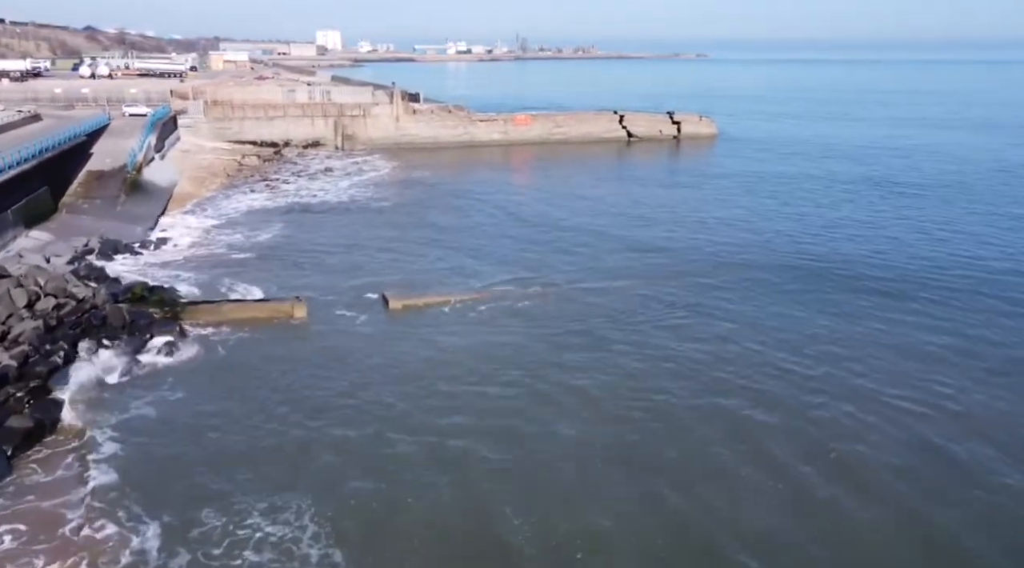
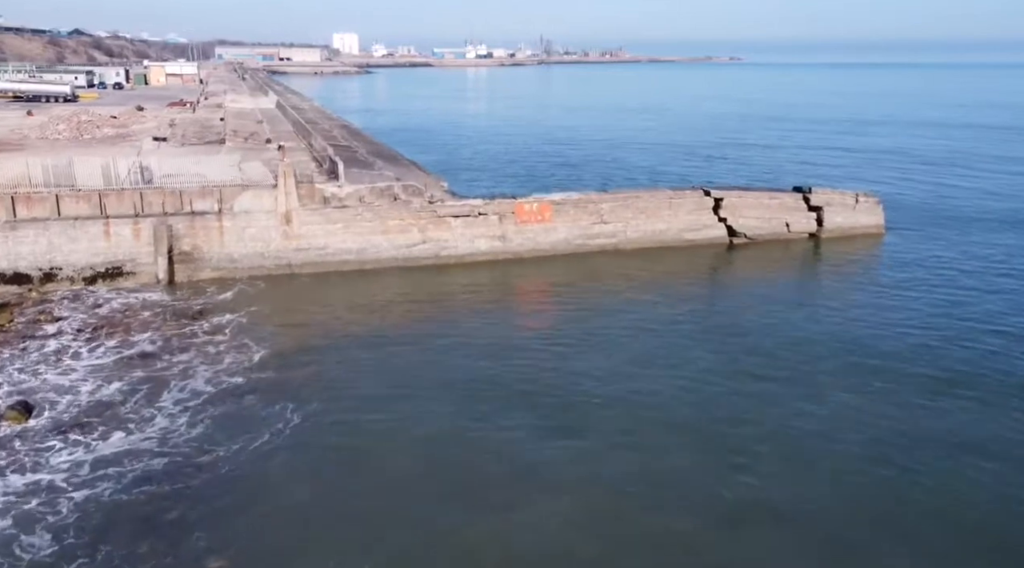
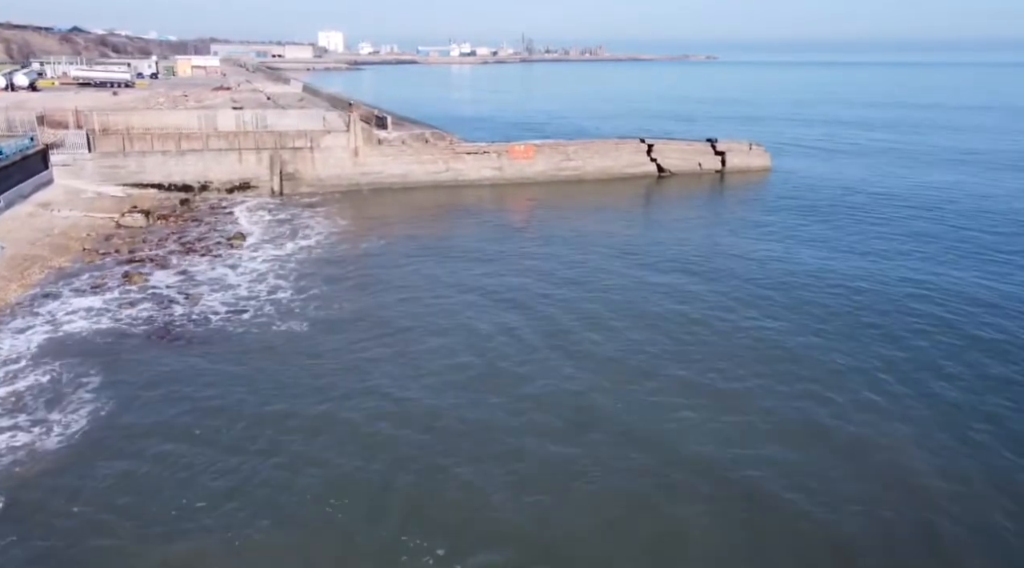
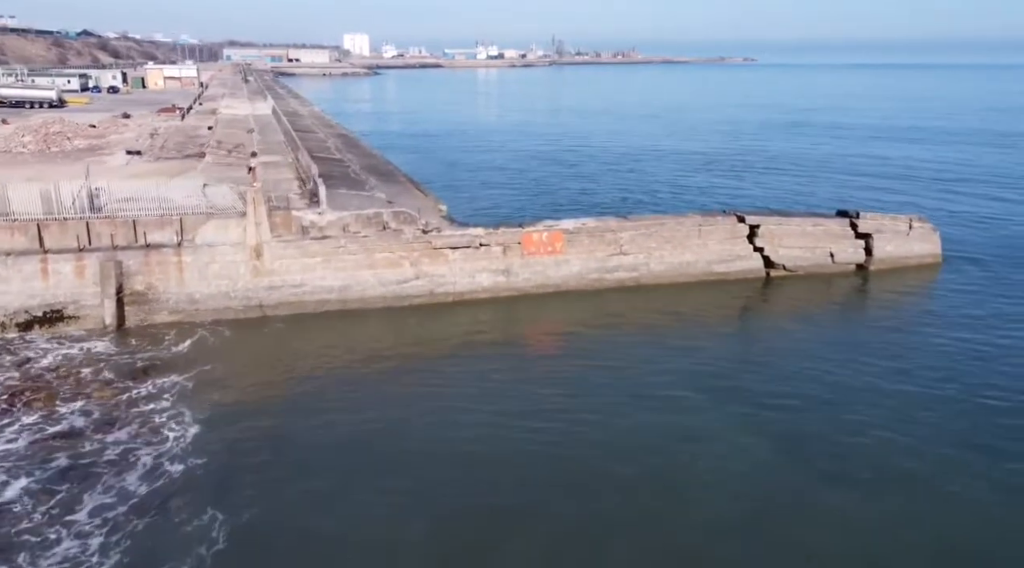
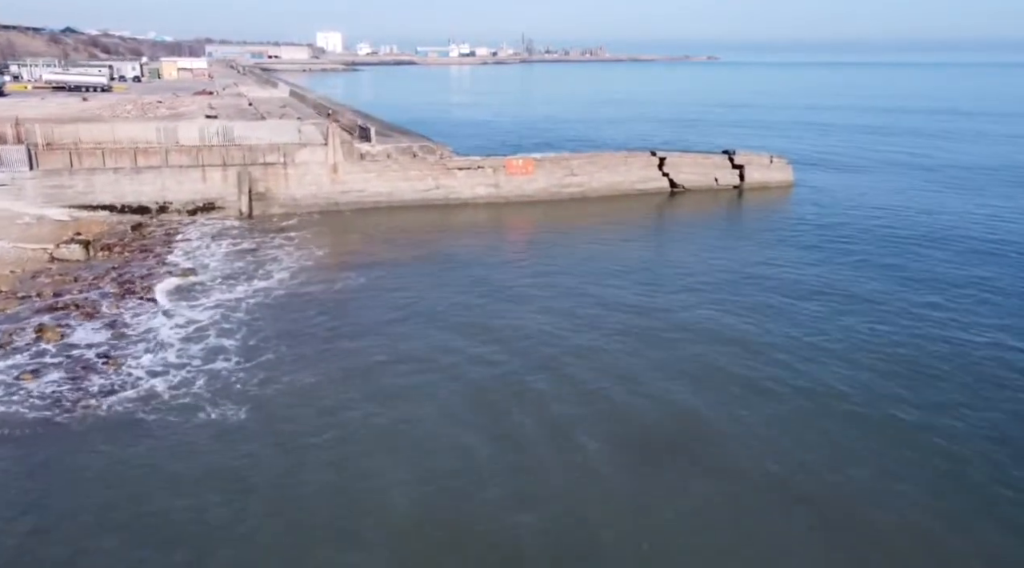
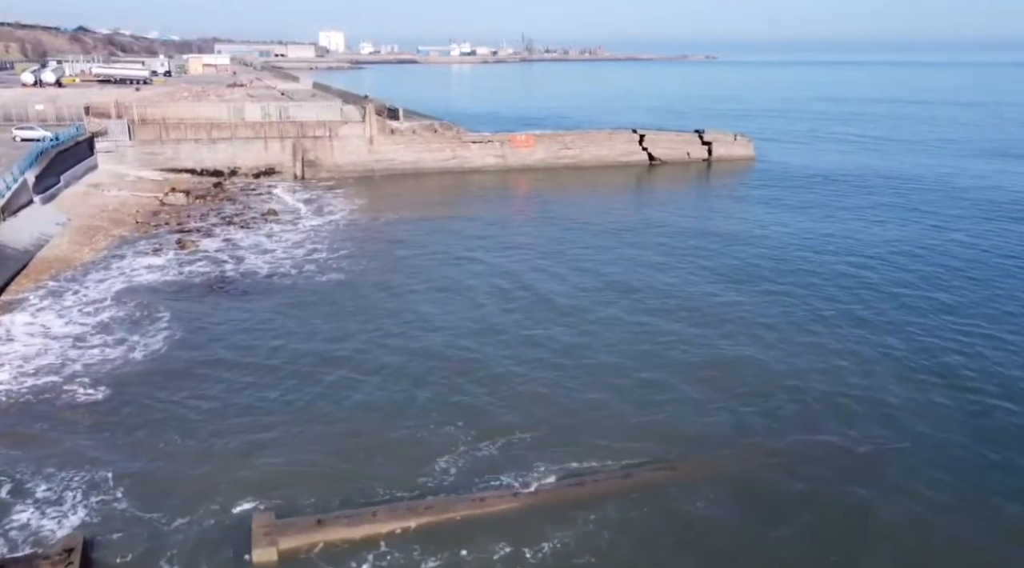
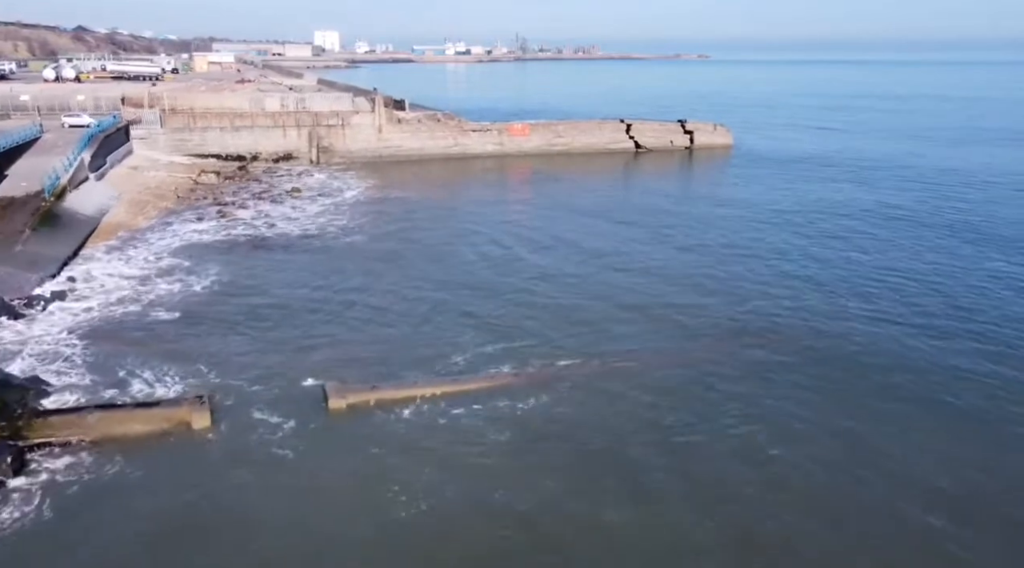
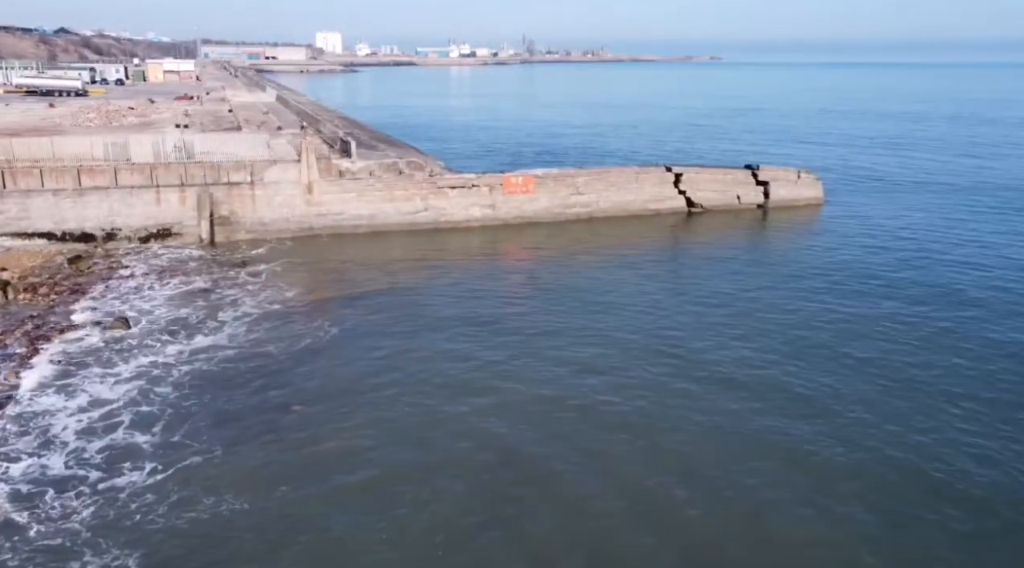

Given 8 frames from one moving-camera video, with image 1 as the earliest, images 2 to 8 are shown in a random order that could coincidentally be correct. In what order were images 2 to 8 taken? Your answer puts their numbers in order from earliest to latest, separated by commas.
7, 6, 3, 5, 8, 2, 4
